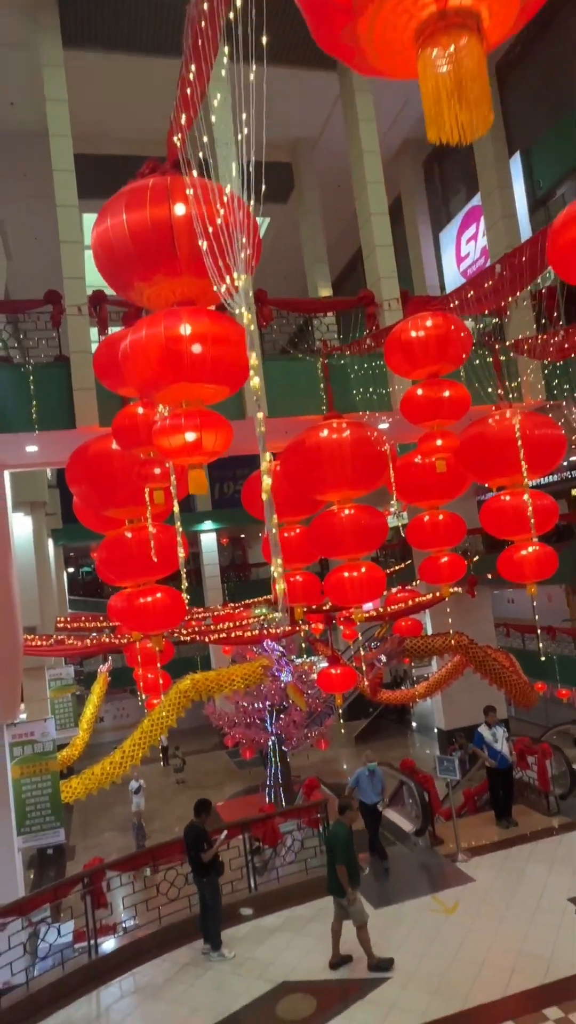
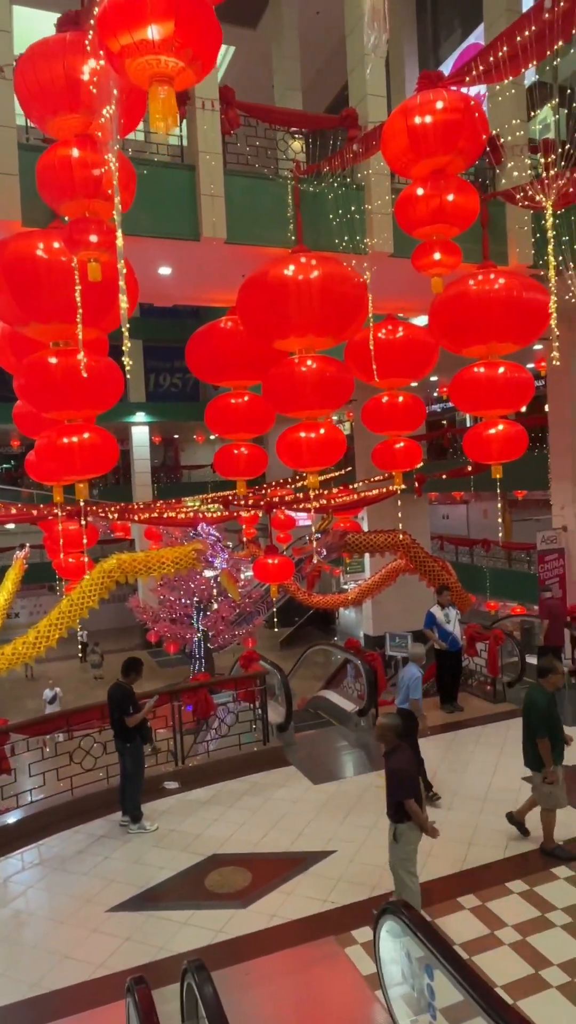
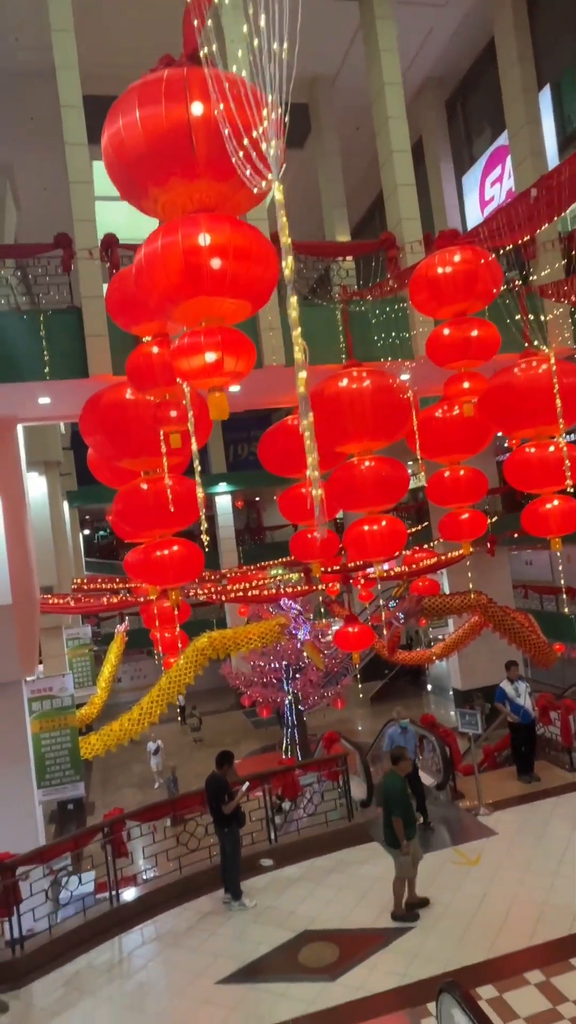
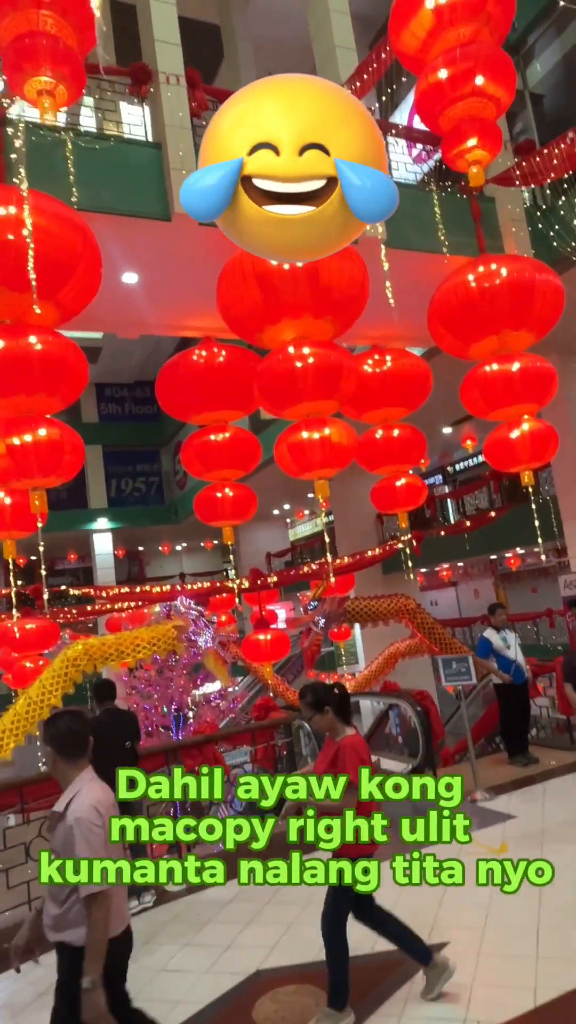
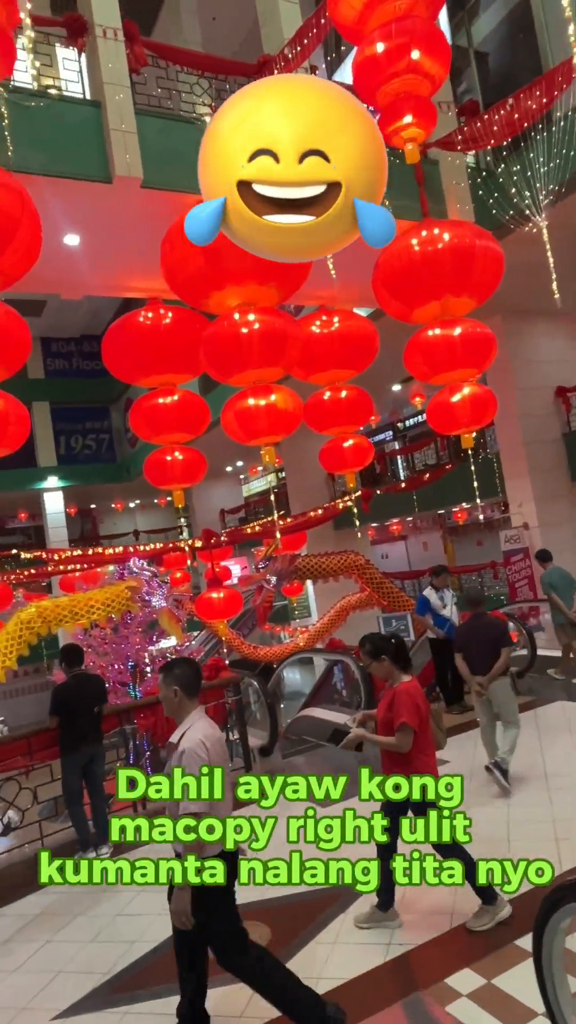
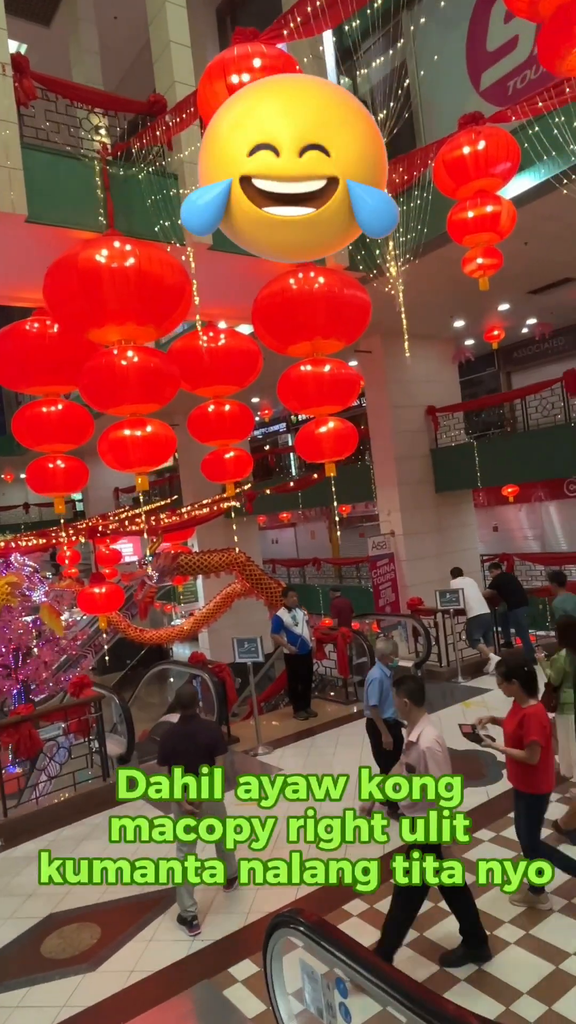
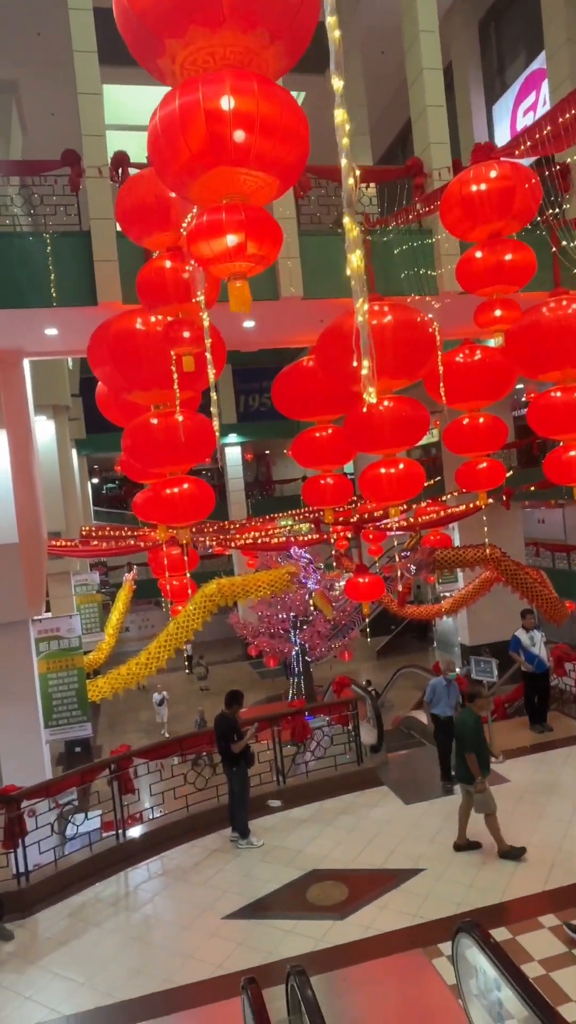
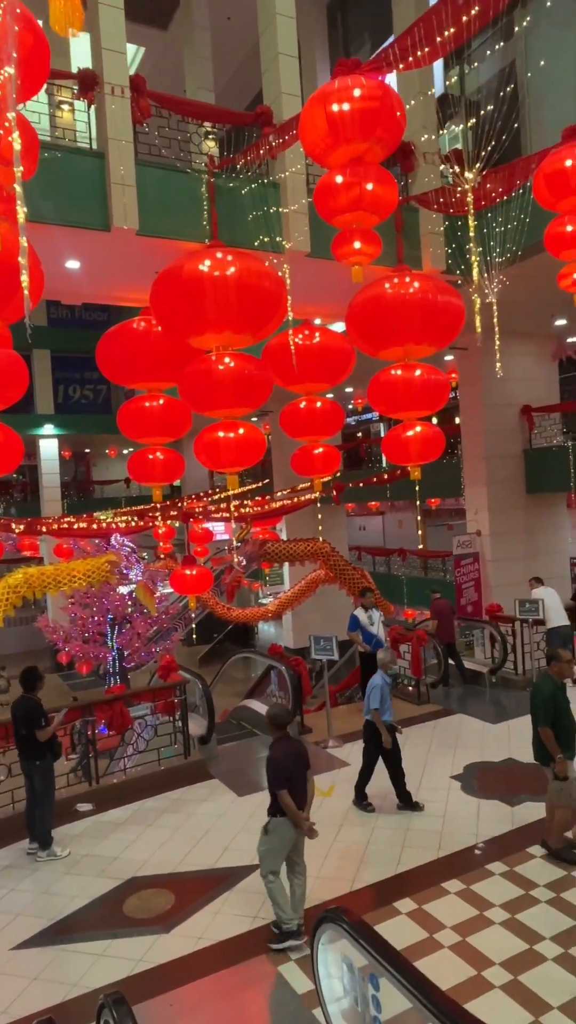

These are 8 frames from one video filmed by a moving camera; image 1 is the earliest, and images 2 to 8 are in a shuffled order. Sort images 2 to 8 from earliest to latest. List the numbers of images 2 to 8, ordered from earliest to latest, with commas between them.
3, 7, 2, 8, 6, 5, 4
